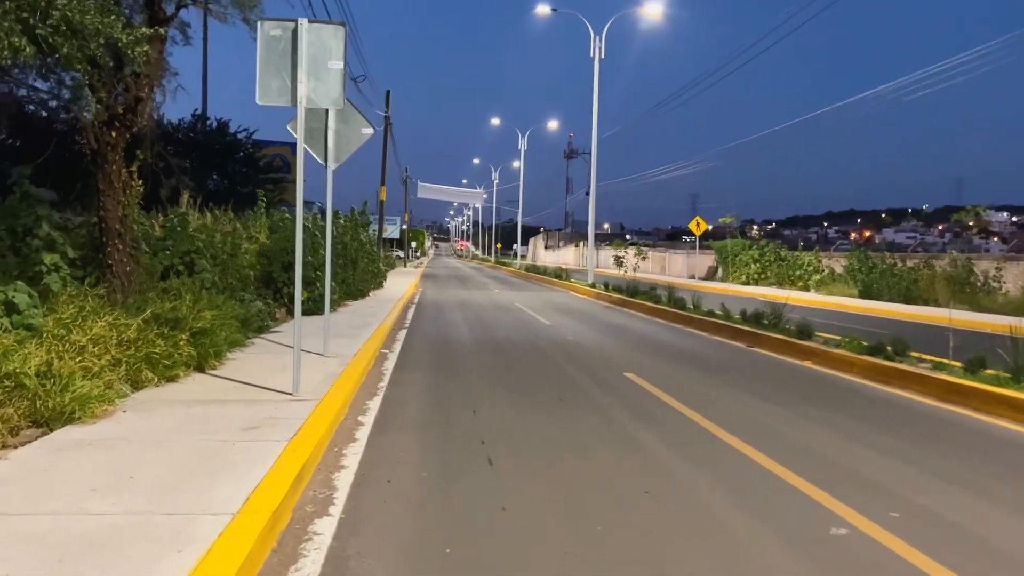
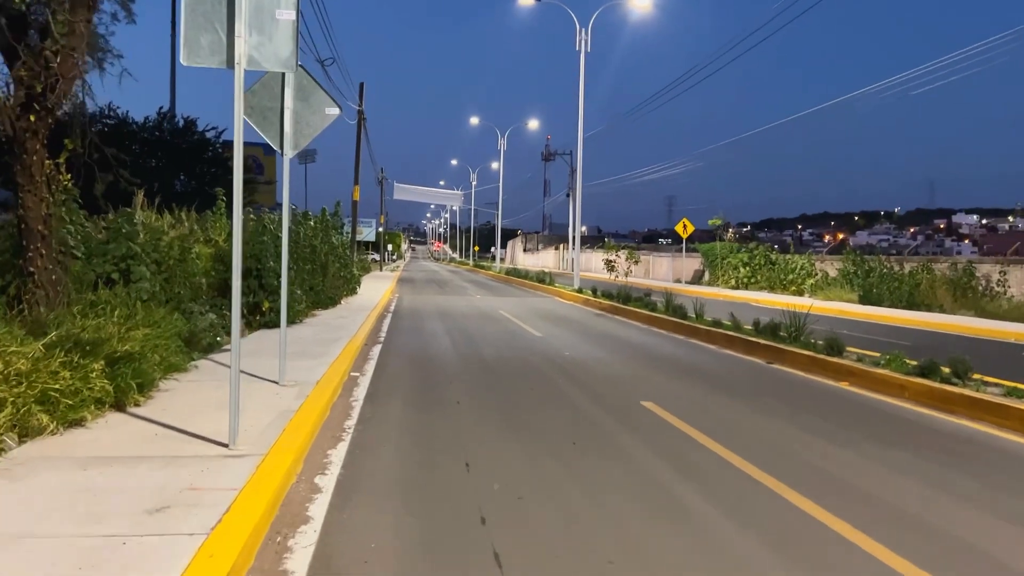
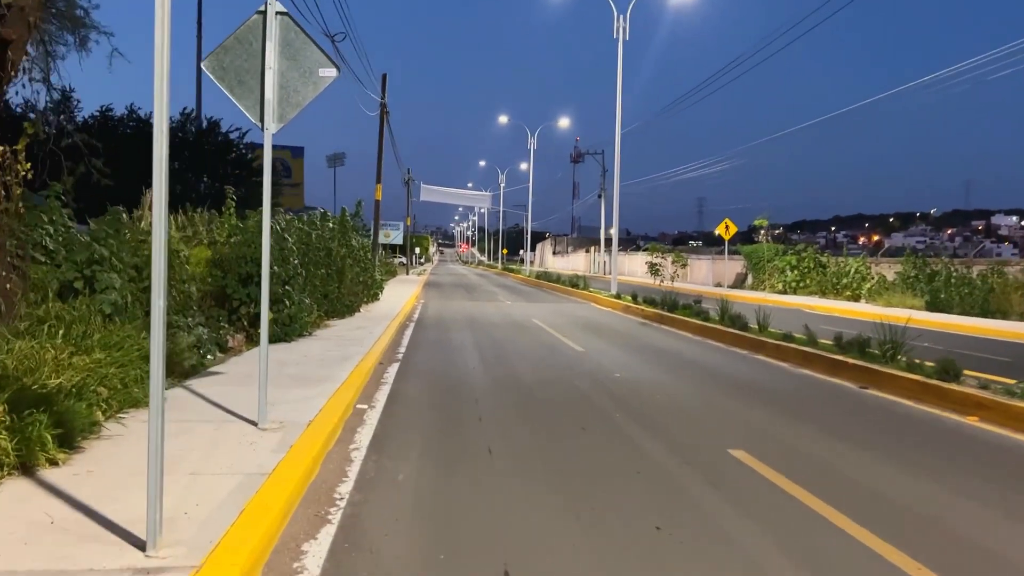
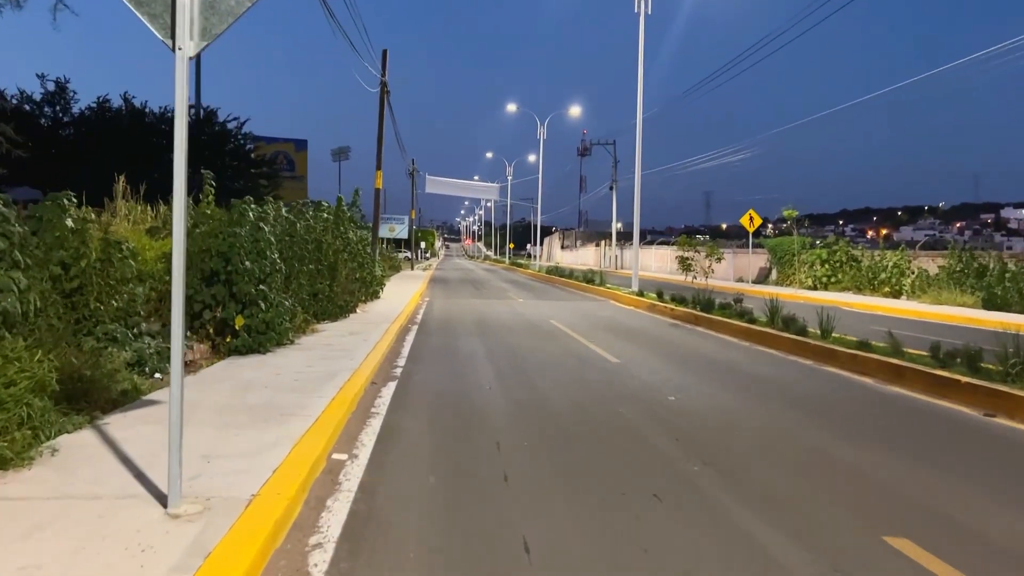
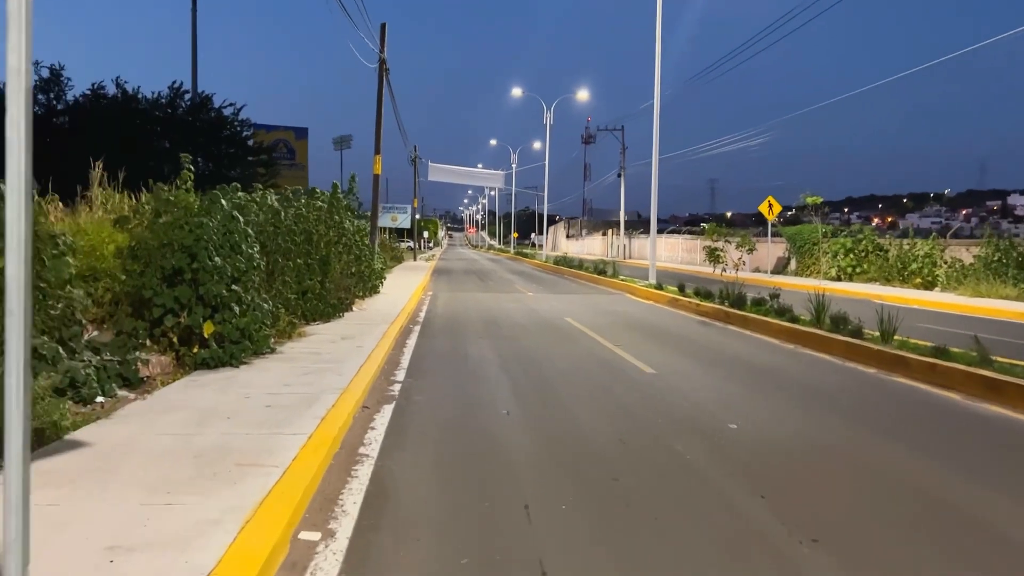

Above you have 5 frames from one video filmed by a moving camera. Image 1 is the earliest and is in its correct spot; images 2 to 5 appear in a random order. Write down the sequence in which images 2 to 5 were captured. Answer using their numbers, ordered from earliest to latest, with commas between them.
2, 3, 4, 5
